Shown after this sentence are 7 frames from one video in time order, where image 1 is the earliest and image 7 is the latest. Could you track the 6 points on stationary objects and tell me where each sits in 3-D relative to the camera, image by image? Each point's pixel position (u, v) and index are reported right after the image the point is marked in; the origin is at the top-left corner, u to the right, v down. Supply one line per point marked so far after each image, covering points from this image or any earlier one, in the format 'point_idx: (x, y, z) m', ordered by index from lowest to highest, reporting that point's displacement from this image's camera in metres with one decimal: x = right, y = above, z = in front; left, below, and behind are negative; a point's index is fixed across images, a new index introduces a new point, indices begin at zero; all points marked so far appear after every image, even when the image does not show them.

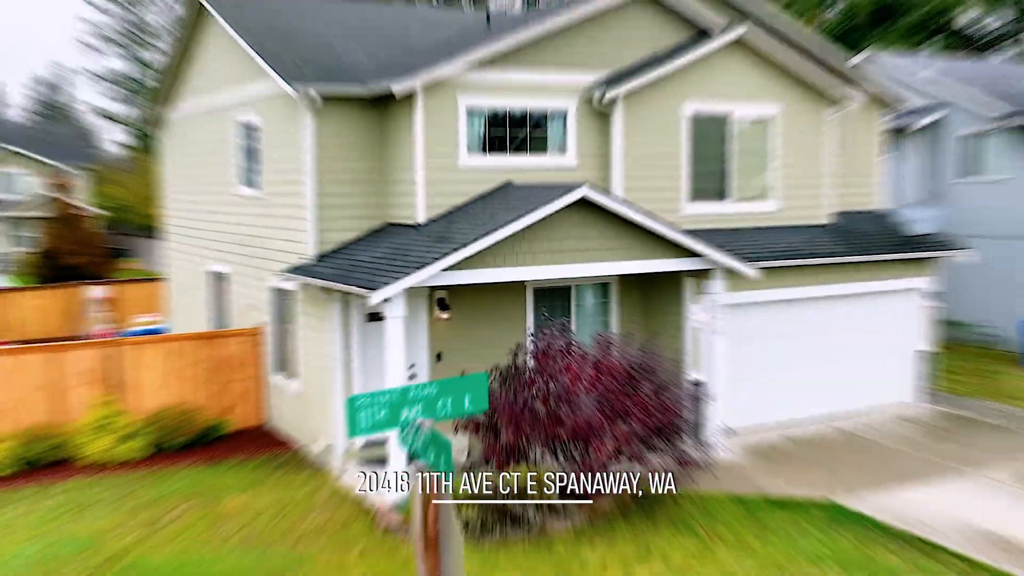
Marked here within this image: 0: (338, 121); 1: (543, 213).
0: (-2.0, +2.1, +10.1) m
1: (+0.4, +0.8, +8.6) m
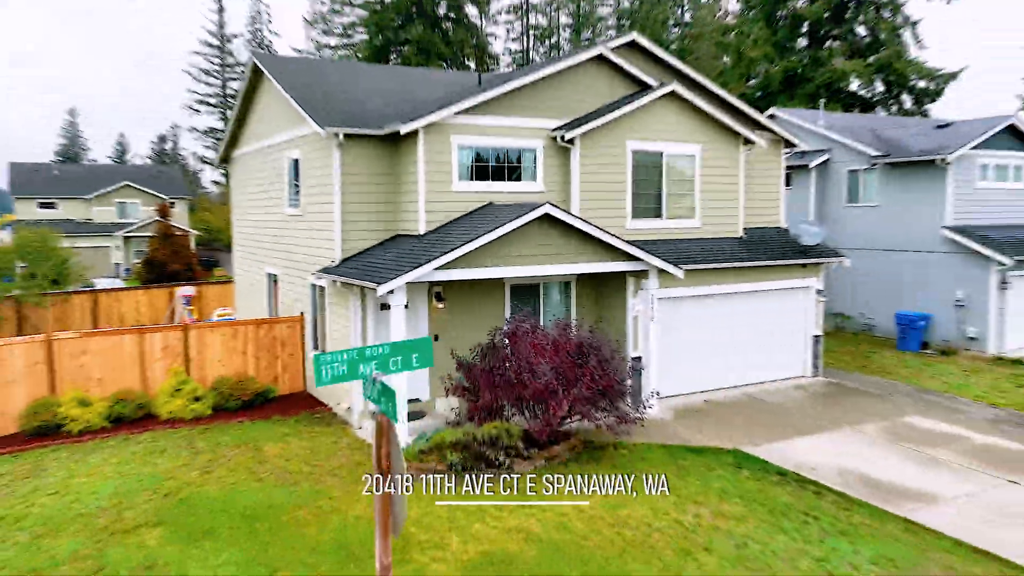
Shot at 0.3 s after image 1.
0: (-2.5, +2.4, +11.6) m
1: (0.0, +0.9, +10.3) m
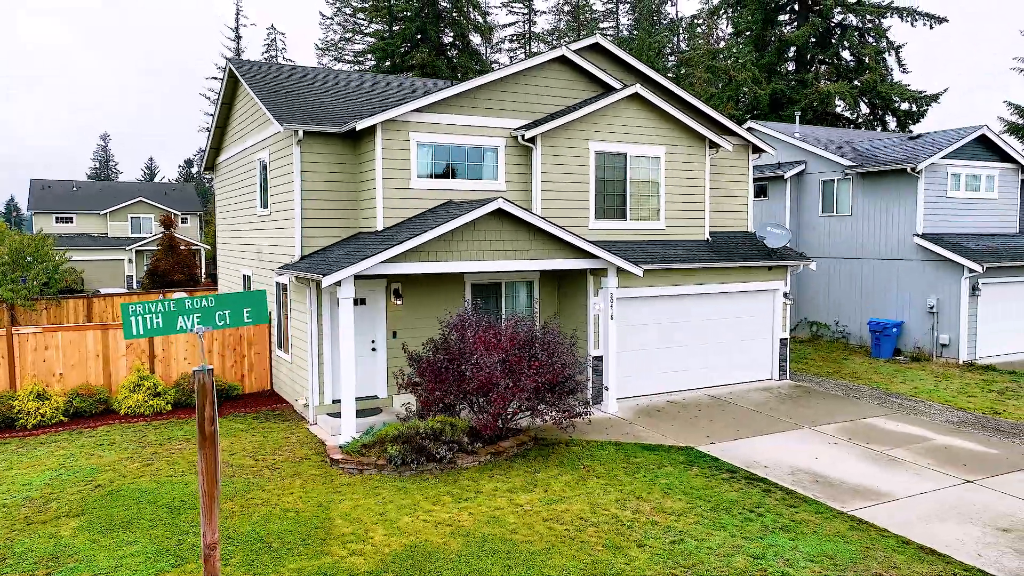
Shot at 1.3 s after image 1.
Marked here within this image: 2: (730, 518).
0: (-3.2, +2.5, +11.4) m
1: (-0.7, +1.0, +10.1) m
2: (+2.4, -2.6, +7.6) m
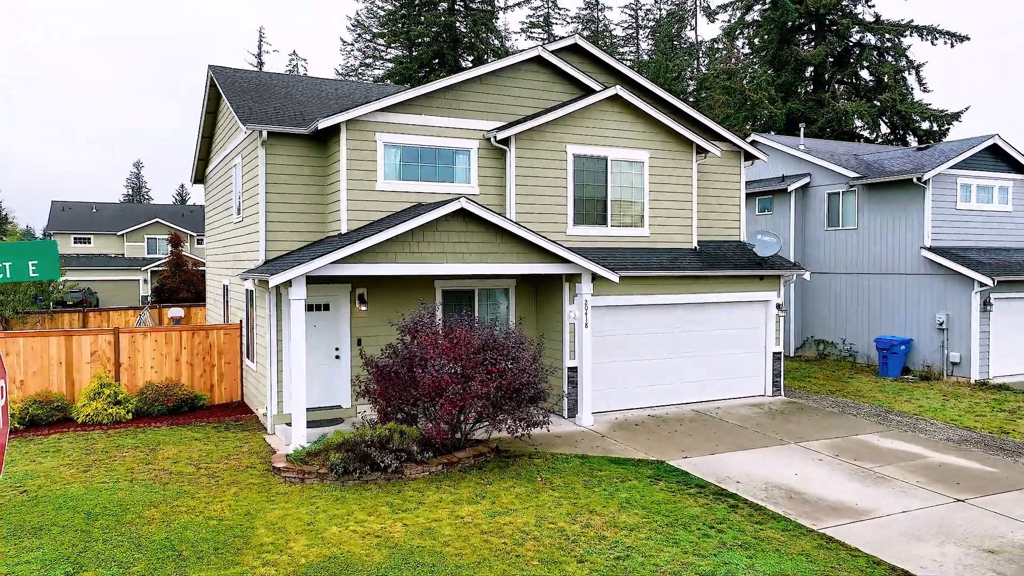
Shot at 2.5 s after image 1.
0: (-3.7, +2.4, +11.2) m
1: (-1.3, +1.0, +9.7) m
2: (+1.8, -2.5, +7.0) m
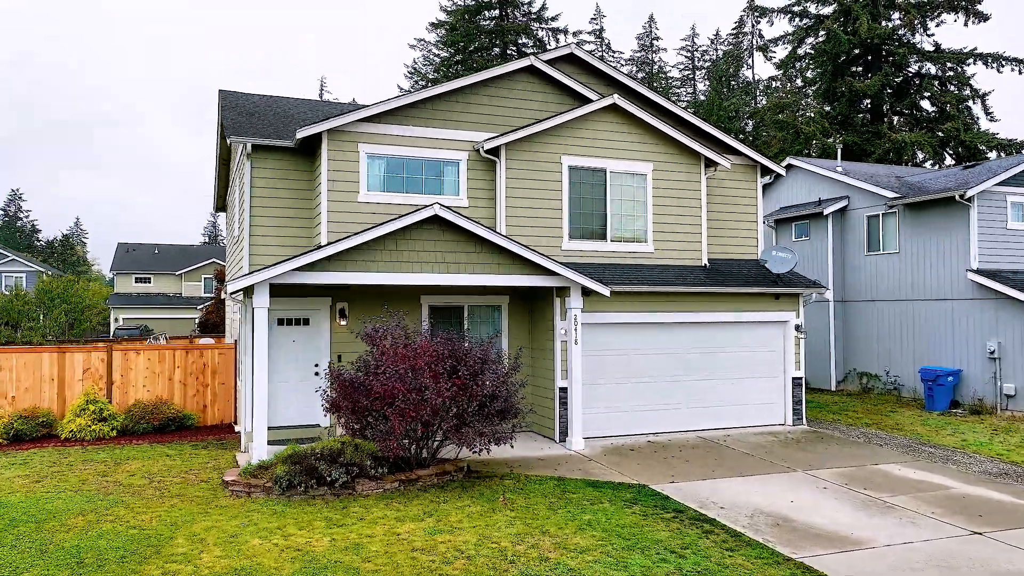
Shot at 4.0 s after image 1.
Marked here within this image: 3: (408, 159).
0: (-3.9, +2.1, +11.2) m
1: (-1.6, +0.8, +9.4) m
2: (+1.2, -2.5, +6.2) m
3: (-1.7, +2.1, +11.3) m
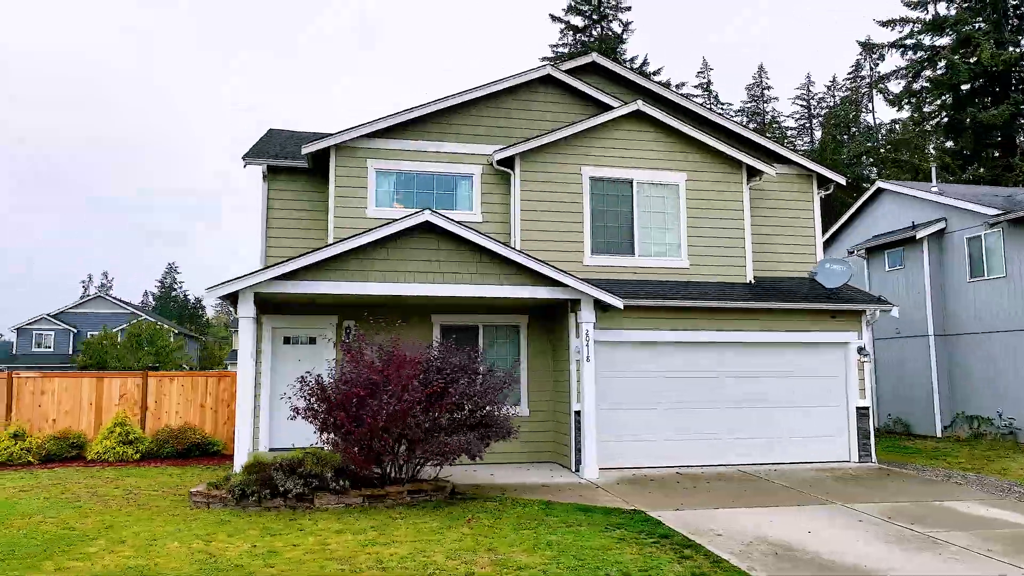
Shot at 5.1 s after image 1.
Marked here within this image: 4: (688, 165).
0: (-3.7, +1.8, +11.4) m
1: (-1.7, +0.7, +9.2) m
2: (+0.6, -2.3, +5.3) m
3: (-1.5, +1.8, +11.2) m
4: (+3.1, +2.2, +11.9) m
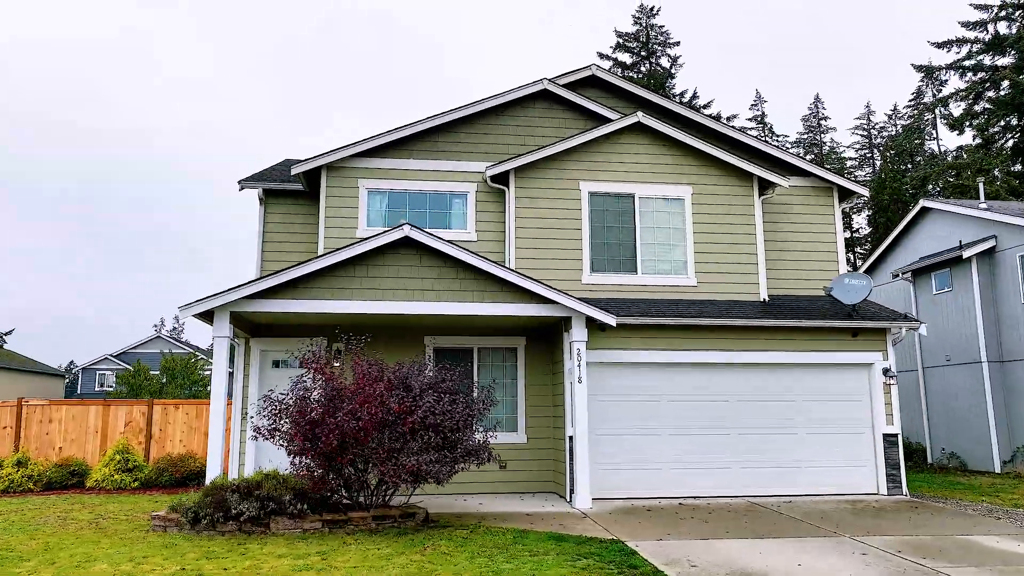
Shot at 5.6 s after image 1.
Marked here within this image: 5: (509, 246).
0: (-3.8, +1.4, +11.4) m
1: (-1.9, +0.5, +9.0) m
2: (0.0, -2.3, +4.7) m
3: (-1.6, +1.5, +11.0) m
4: (+3.0, +1.8, +11.3) m
5: (-0.1, +0.7, +10.9) m
